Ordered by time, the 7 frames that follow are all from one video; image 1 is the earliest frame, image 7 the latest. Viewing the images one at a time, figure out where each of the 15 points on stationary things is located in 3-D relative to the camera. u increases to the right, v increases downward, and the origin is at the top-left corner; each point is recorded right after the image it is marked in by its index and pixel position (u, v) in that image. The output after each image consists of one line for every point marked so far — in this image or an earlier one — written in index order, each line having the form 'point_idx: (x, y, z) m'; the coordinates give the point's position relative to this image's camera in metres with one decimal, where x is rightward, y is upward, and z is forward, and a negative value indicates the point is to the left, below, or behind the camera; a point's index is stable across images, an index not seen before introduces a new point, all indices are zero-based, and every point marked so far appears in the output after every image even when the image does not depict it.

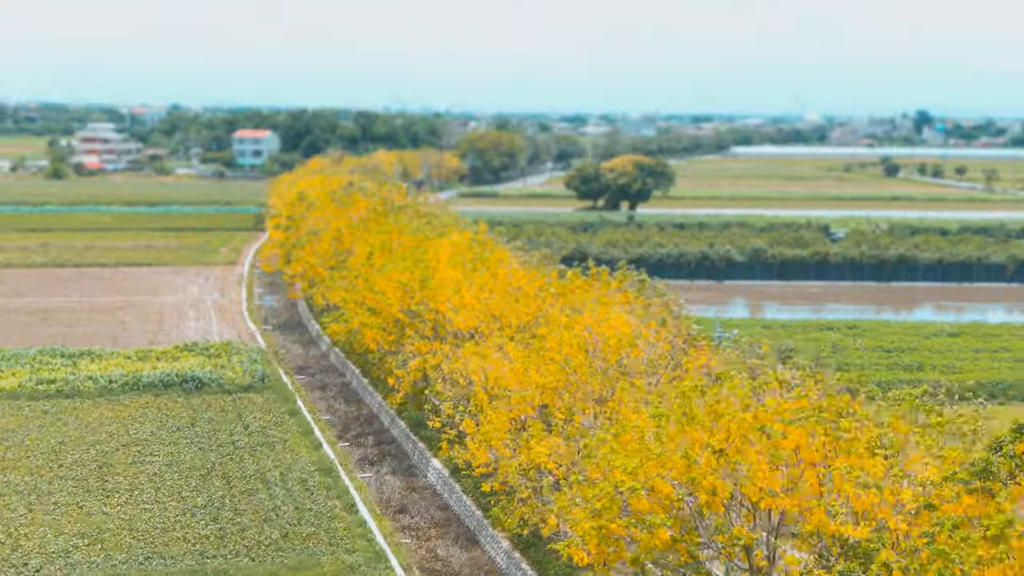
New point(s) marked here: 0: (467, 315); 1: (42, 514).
0: (-0.7, -0.4, +16.6) m
1: (-6.8, -3.3, +15.9) m
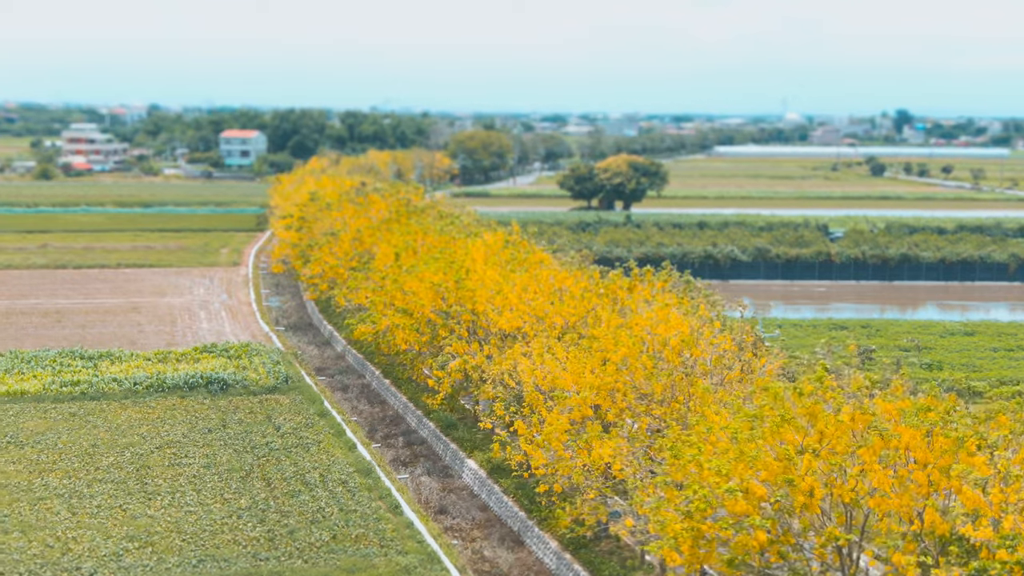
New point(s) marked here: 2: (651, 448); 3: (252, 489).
0: (0.0, -0.4, +16.6) m
1: (-6.2, -3.3, +15.8) m
2: (+1.7, -1.9, +12.6) m
3: (-4.1, -3.2, +17.4) m
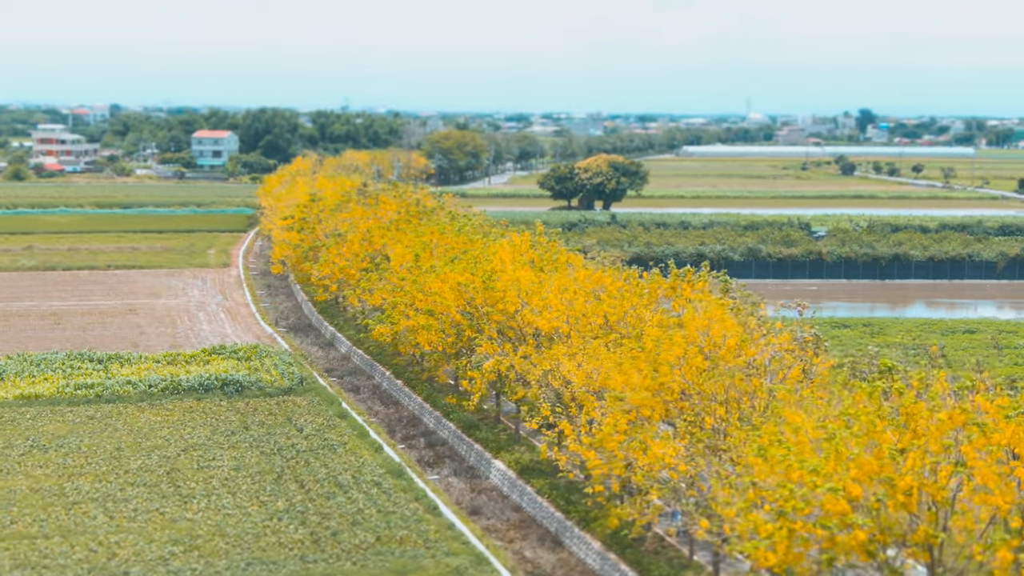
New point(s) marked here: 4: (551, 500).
0: (+0.6, -0.4, +16.5) m
1: (-5.6, -3.3, +15.6) m
2: (+2.4, -1.9, +12.6) m
3: (-3.6, -3.2, +17.3) m
4: (+0.6, -3.4, +17.3) m
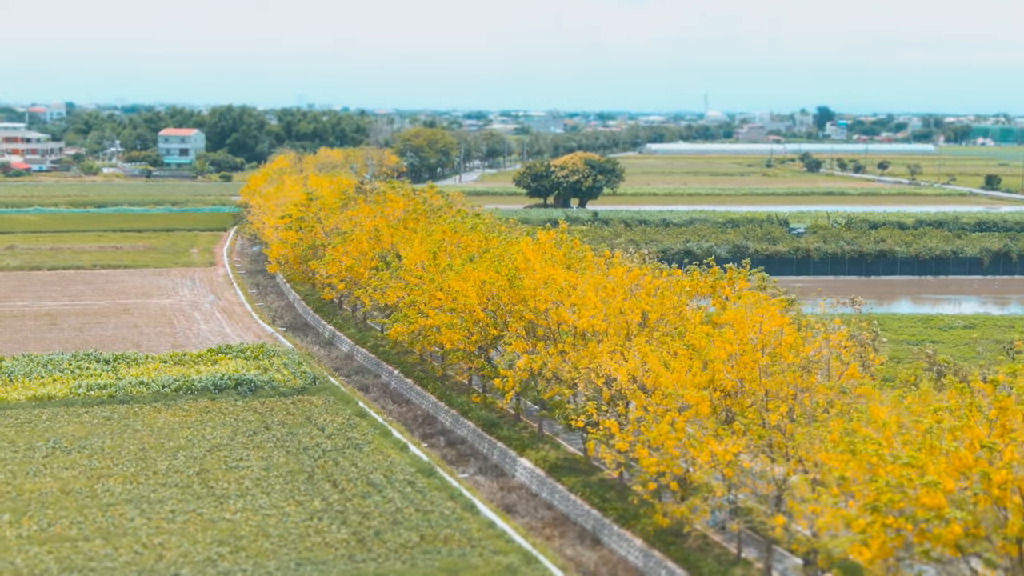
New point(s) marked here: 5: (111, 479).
0: (+1.2, -0.4, +16.6) m
1: (-5.0, -3.3, +15.5) m
2: (+3.0, -1.8, +12.7) m
3: (-3.0, -3.2, +17.3) m
4: (+1.2, -3.4, +17.4) m
5: (-6.6, -3.1, +17.9) m
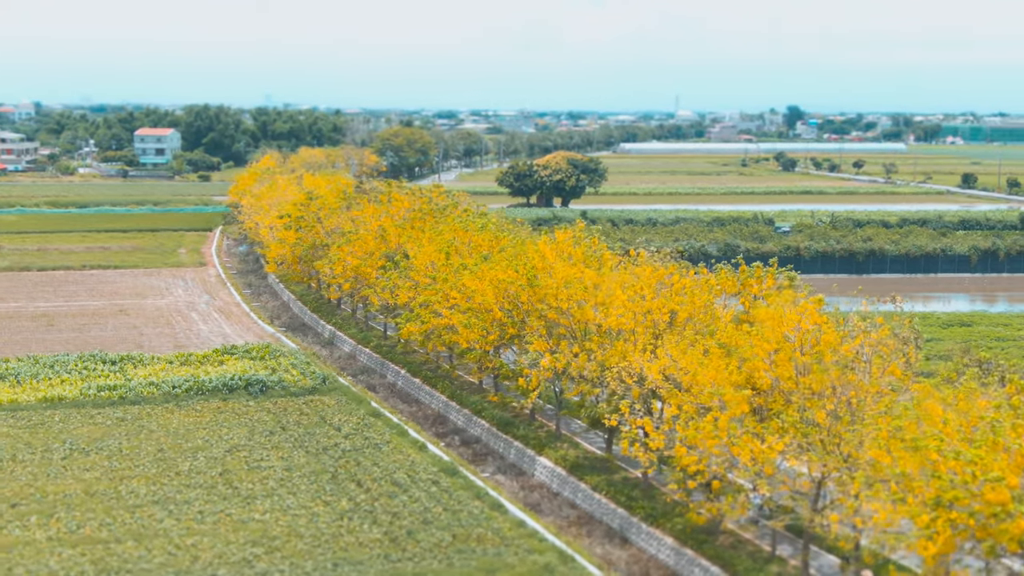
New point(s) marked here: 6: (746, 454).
0: (+1.6, -0.4, +16.6) m
1: (-4.5, -3.3, +15.5) m
2: (+3.5, -1.8, +12.8) m
3: (-2.6, -3.2, +17.2) m
4: (+1.6, -3.3, +17.4) m
5: (-6.2, -3.2, +17.8) m
6: (+2.7, -1.9, +12.8) m
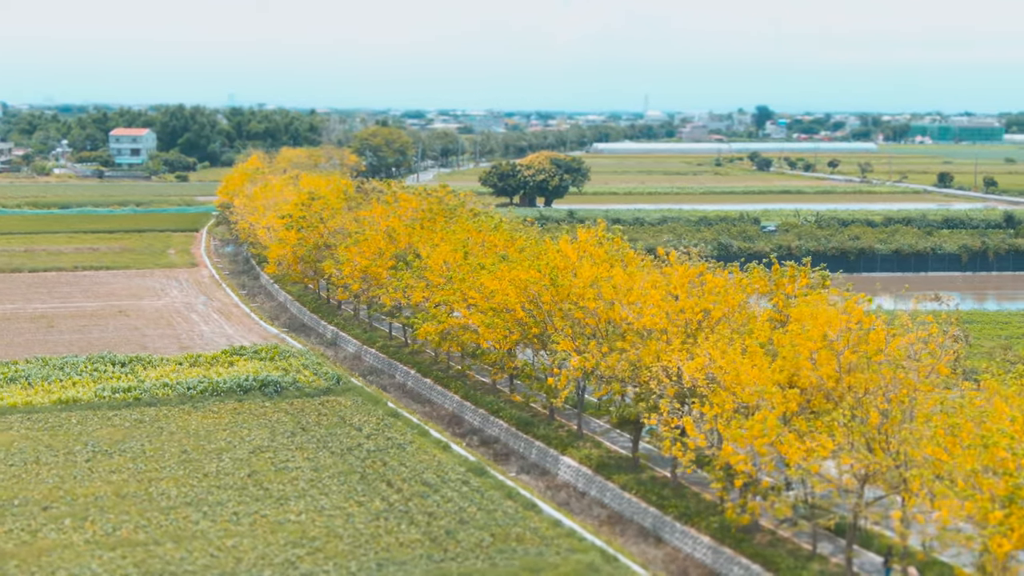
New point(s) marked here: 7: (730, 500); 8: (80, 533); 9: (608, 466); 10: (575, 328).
0: (+2.1, -0.4, +16.6) m
1: (-4.0, -3.4, +15.4) m
2: (+4.0, -1.8, +12.8) m
3: (-2.1, -3.2, +17.2) m
4: (+2.1, -3.3, +17.4) m
5: (-5.7, -3.2, +17.7) m
6: (+3.2, -1.9, +12.8) m
7: (+3.0, -2.8, +14.8) m
8: (-6.0, -3.4, +15.1) m
9: (+1.7, -3.2, +19.3) m
10: (+1.1, -0.7, +19.0) m
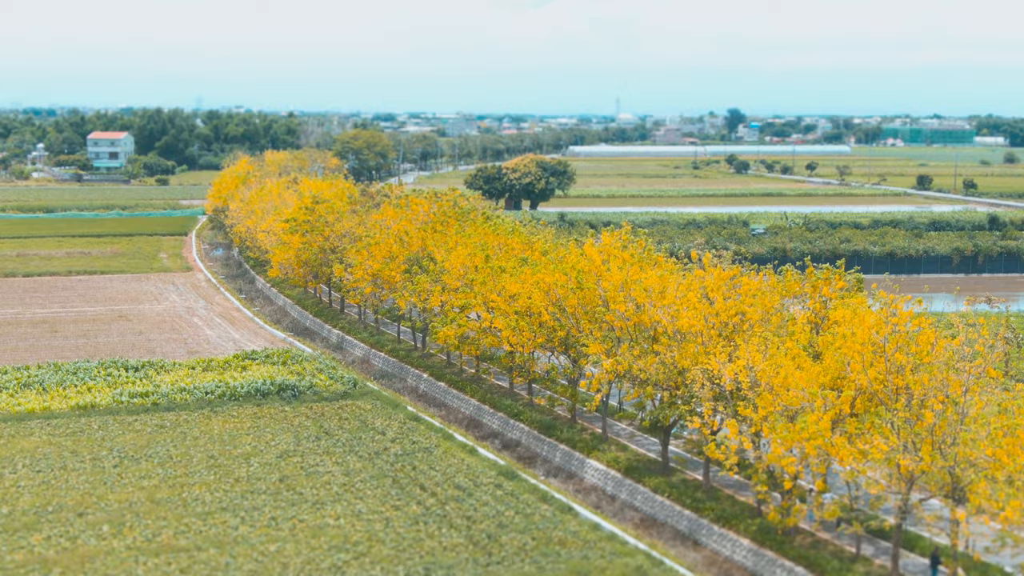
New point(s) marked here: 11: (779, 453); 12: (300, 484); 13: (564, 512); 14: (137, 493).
0: (+2.6, -0.4, +16.7) m
1: (-3.4, -3.4, +15.4) m
2: (+4.6, -1.8, +12.9) m
3: (-1.6, -3.3, +17.2) m
4: (+2.6, -3.4, +17.5) m
5: (-5.2, -3.2, +17.7) m
6: (+3.8, -2.0, +12.9) m
7: (+3.5, -2.9, +14.8) m
8: (-5.4, -3.5, +15.0) m
9: (+2.2, -3.2, +19.3) m
10: (+1.6, -0.7, +19.1) m
11: (+3.2, -2.1, +13.5) m
12: (-3.5, -3.2, +17.9) m
13: (+0.8, -3.4, +16.6) m
14: (-6.0, -3.3, +17.4) m
